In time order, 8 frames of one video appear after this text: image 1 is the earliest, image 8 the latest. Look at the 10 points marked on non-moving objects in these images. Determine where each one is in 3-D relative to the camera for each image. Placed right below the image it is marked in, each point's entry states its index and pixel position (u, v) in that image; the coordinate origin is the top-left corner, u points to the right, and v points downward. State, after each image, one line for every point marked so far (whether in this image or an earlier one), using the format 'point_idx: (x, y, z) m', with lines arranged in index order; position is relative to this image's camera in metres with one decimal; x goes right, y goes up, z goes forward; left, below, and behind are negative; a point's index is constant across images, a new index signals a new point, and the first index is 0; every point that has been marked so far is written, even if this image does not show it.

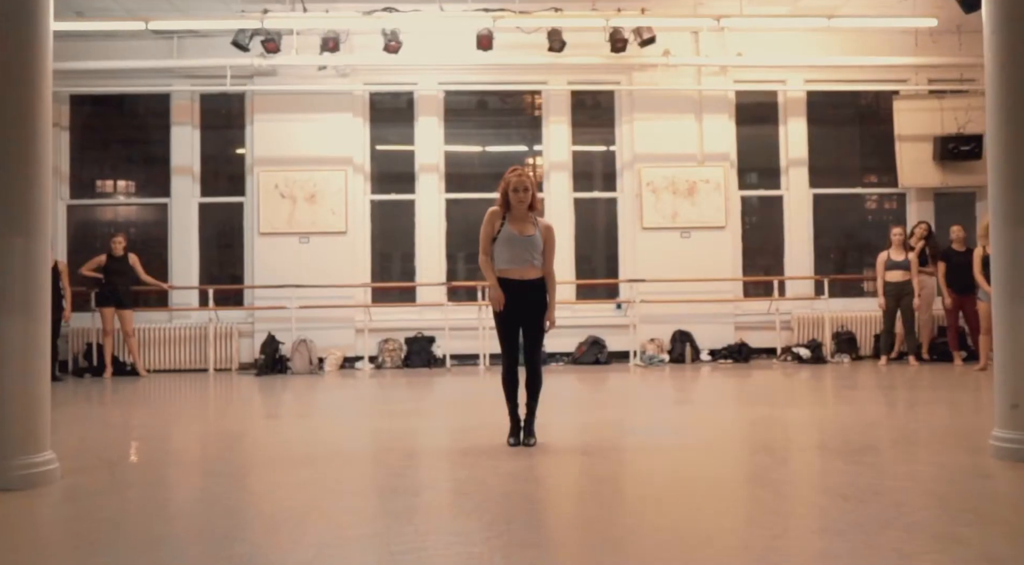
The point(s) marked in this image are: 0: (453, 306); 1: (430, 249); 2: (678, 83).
0: (-0.7, -0.3, +8.7) m
1: (-0.9, +0.4, +9.0) m
2: (+1.9, +2.3, +9.0) m
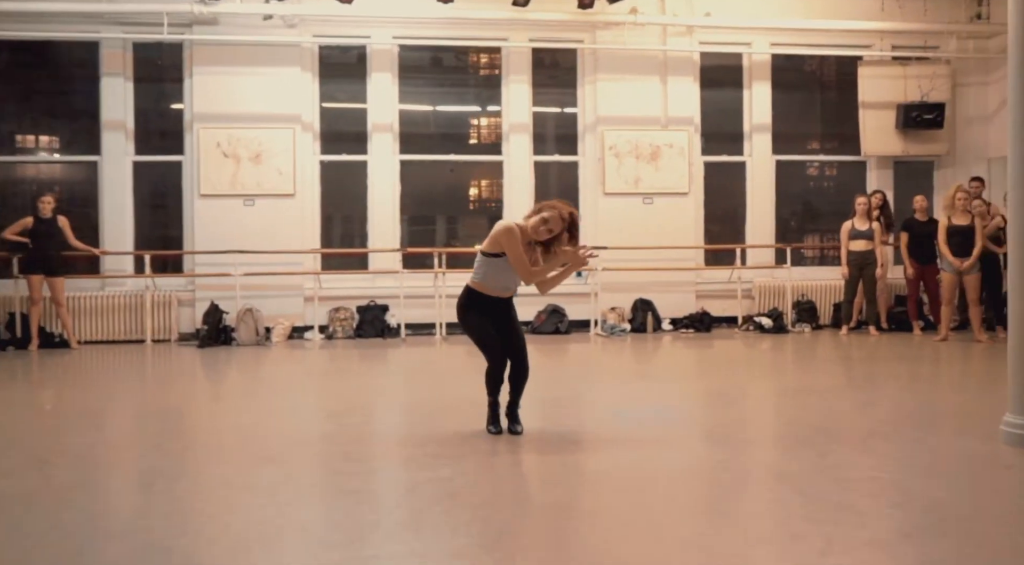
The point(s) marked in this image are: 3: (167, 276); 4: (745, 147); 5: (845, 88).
0: (-1.1, +0.1, +8.4) m
1: (-1.4, +0.7, +8.6) m
2: (+1.4, +2.6, +8.7) m
3: (-3.5, +0.1, +8.0) m
4: (+2.7, +1.6, +9.1) m
5: (+3.9, +2.3, +9.3) m
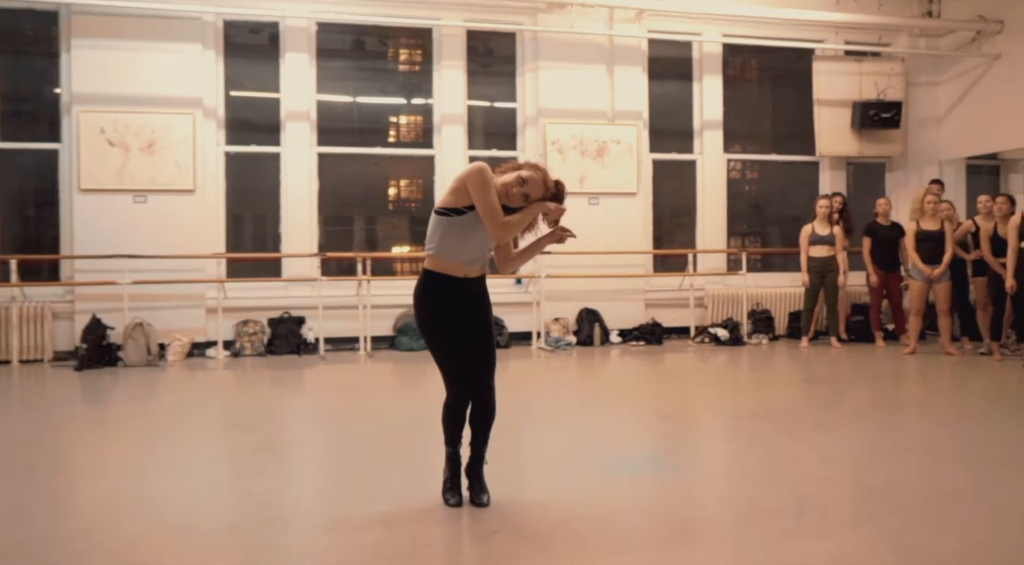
0: (-1.7, 0.0, +7.4) m
1: (-2.0, +0.7, +7.6) m
2: (+0.8, +2.6, +8.0) m
3: (-4.1, 0.0, +6.8) m
4: (+2.0, +1.5, +8.5) m
5: (+3.2, +2.2, +8.8) m
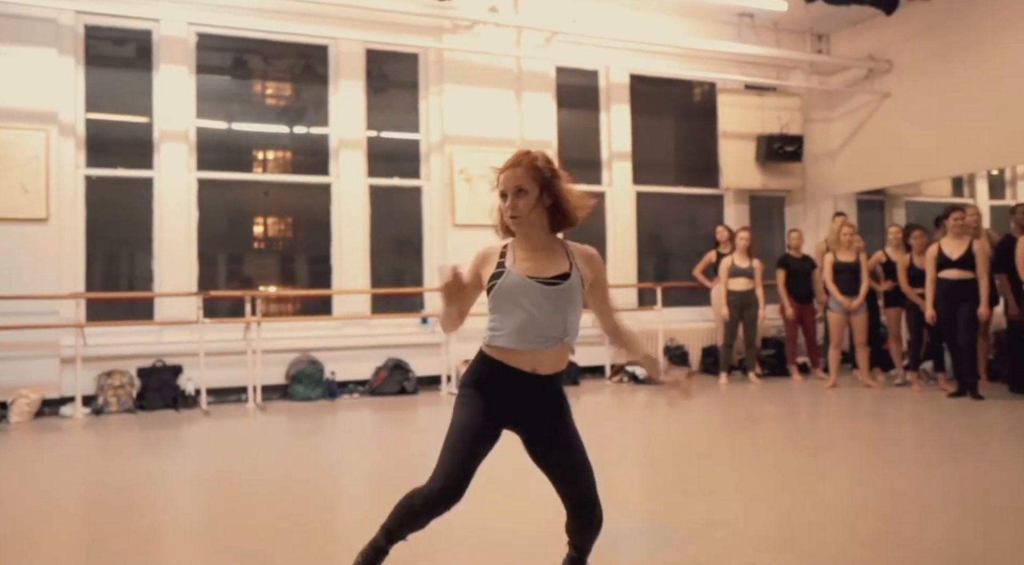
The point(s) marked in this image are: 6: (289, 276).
0: (-2.5, -0.3, +6.5) m
1: (-2.8, +0.3, +6.6) m
2: (-0.2, +2.2, +7.6) m
3: (-4.7, -0.4, +5.5) m
4: (+1.0, +1.1, +8.3) m
5: (+2.1, +1.8, +8.7) m
6: (-2.0, 0.0, +7.1) m
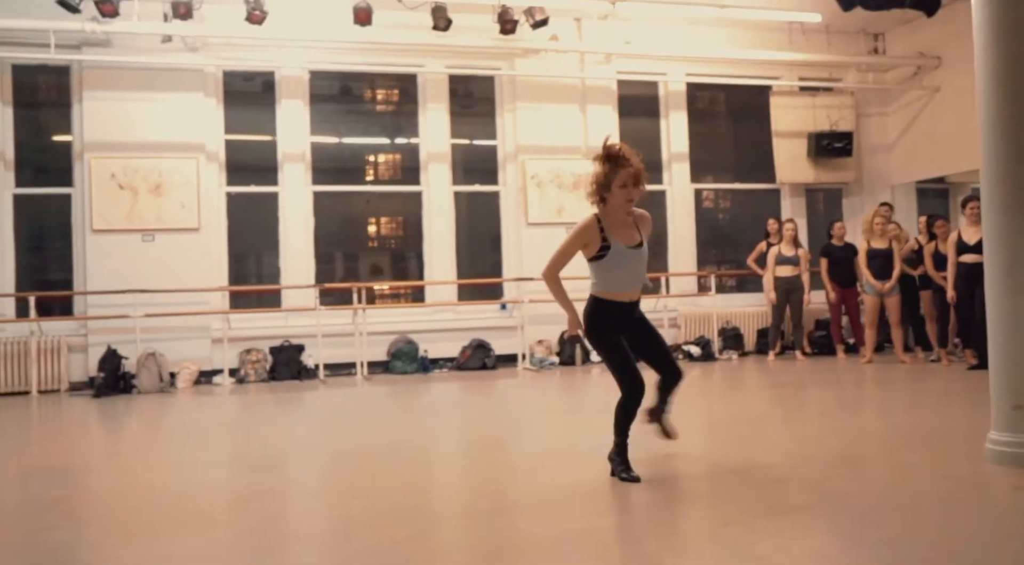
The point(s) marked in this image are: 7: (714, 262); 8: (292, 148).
0: (-1.9, -0.3, +7.9) m
1: (-2.2, +0.3, +8.1) m
2: (+0.5, +2.3, +8.6) m
3: (-4.2, -0.3, +7.3) m
4: (+1.8, +1.2, +9.1) m
5: (+2.9, +2.0, +9.5) m
6: (-1.3, +0.1, +8.4) m
7: (+2.4, +0.2, +9.3) m
8: (-2.3, +1.4, +8.1) m
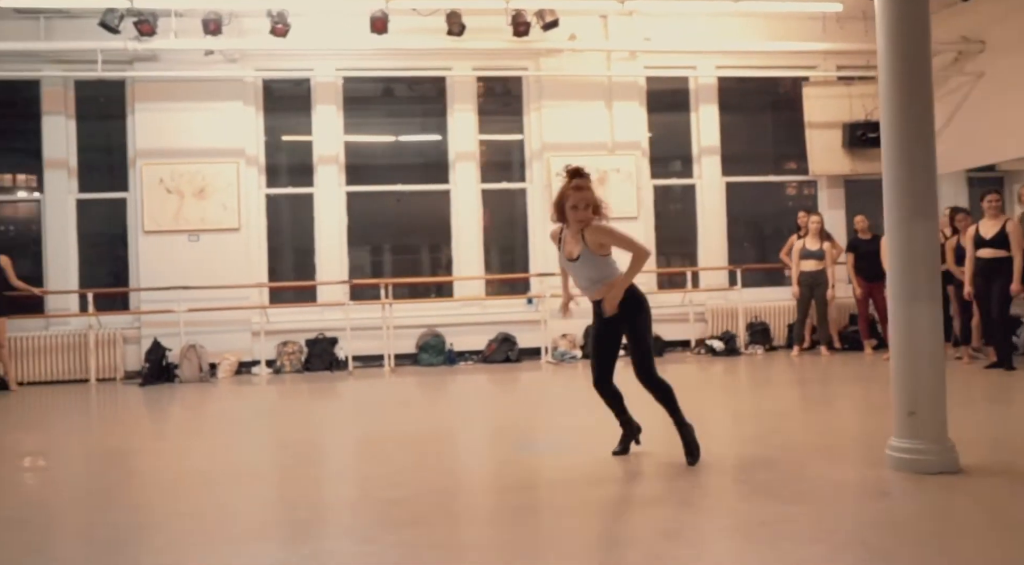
0: (-1.6, -0.2, +8.3) m
1: (-2.0, +0.4, +8.5) m
2: (+0.8, +2.4, +8.7) m
3: (-4.0, -0.3, +7.9) m
4: (+2.1, +1.3, +9.1) m
5: (+3.3, +2.0, +9.3) m
6: (-1.1, +0.2, +8.7) m
7: (+2.7, +0.3, +9.2) m
8: (-2.0, +1.4, +8.5) m
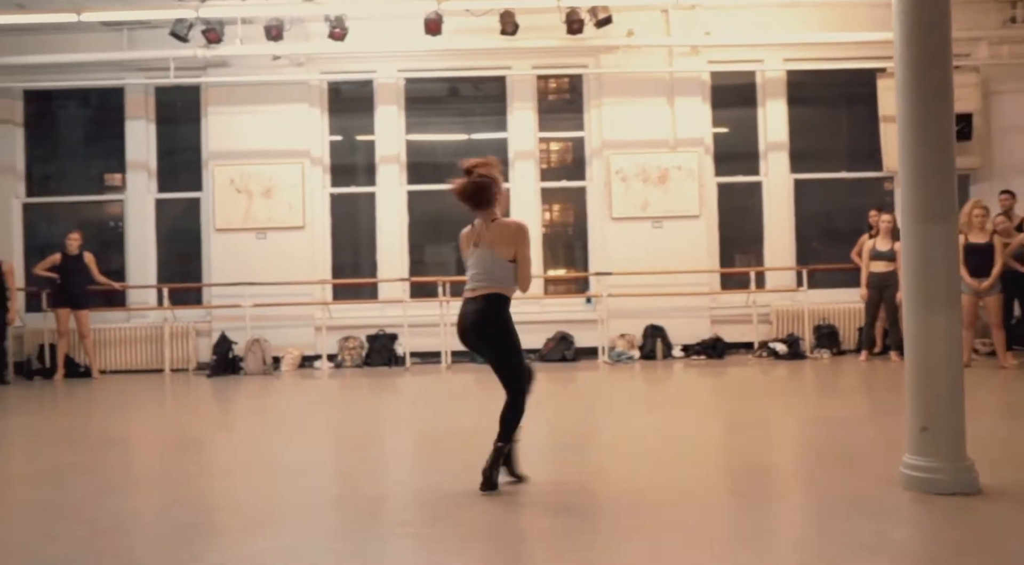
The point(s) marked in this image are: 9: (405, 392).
0: (-1.0, -0.2, +8.4) m
1: (-1.3, +0.4, +8.7) m
2: (+1.5, +2.4, +8.6) m
3: (-3.5, -0.3, +8.3) m
4: (+2.8, +1.3, +8.8) m
5: (+4.0, +2.0, +8.9) m
6: (-0.4, +0.2, +8.8) m
7: (+3.4, +0.3, +8.8) m
8: (-1.4, +1.5, +8.7) m
9: (-1.0, -1.0, +7.3) m
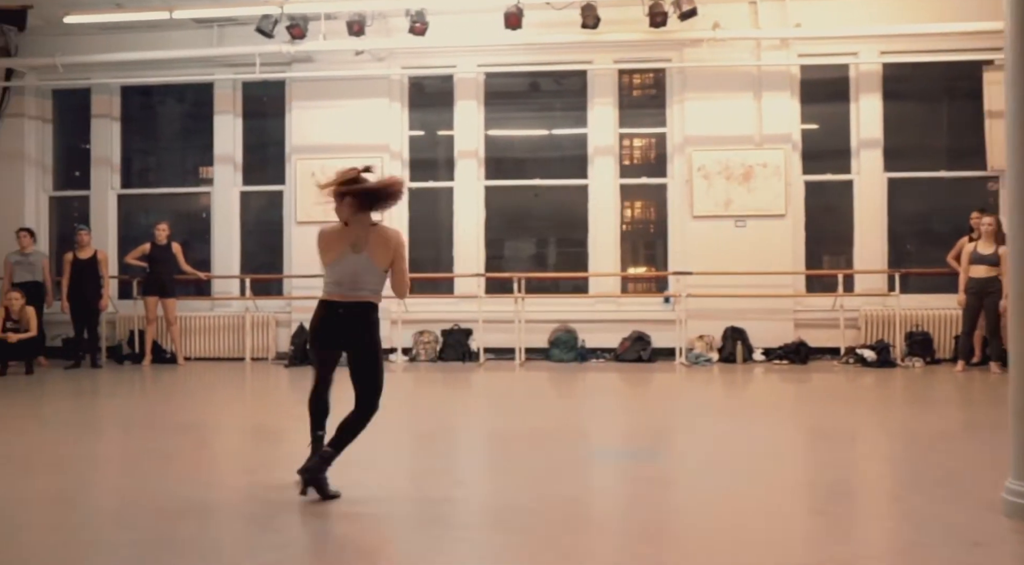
0: (-0.2, -0.2, +8.4) m
1: (-0.5, +0.5, +8.7) m
2: (+2.3, +2.4, +8.3) m
3: (-2.7, -0.2, +8.5) m
4: (+3.6, +1.3, +8.4) m
5: (+4.9, +2.0, +8.3) m
6: (+0.4, +0.2, +8.7) m
7: (+4.2, +0.2, +8.4) m
8: (-0.5, +1.5, +8.7) m
9: (-0.3, -1.0, +7.3) m
